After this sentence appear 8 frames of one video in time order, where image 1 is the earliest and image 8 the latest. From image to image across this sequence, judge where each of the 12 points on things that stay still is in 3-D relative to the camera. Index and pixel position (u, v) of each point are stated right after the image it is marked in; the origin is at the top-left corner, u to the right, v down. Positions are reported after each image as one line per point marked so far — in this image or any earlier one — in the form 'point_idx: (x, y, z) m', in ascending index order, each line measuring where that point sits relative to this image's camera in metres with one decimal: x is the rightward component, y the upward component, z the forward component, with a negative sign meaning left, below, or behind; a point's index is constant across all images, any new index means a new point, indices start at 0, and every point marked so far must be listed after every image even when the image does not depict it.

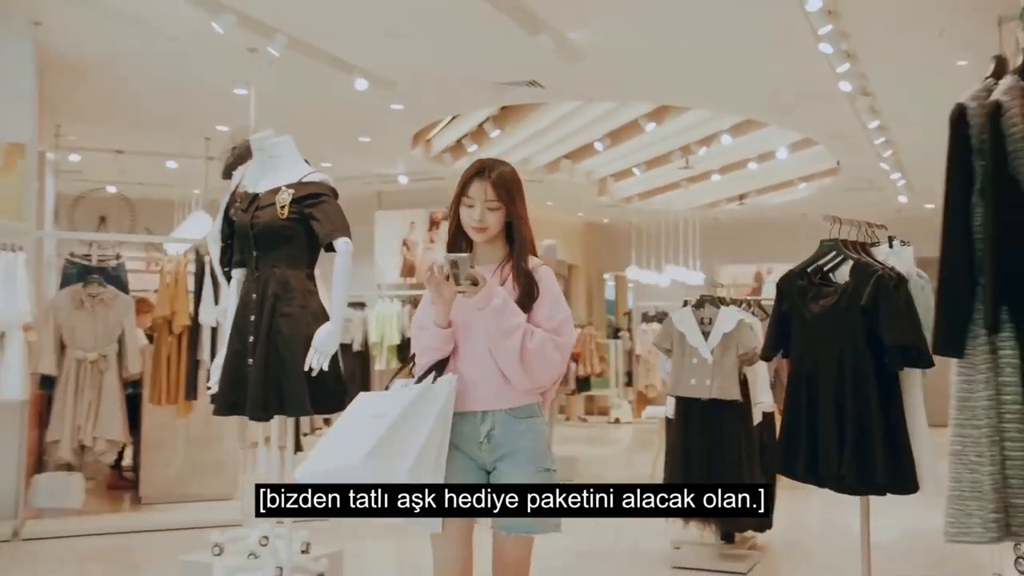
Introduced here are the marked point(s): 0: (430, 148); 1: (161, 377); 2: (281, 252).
0: (-0.6, +1.1, +7.3) m
1: (-1.9, -0.5, +5.1) m
2: (-0.7, +0.1, +2.7) m
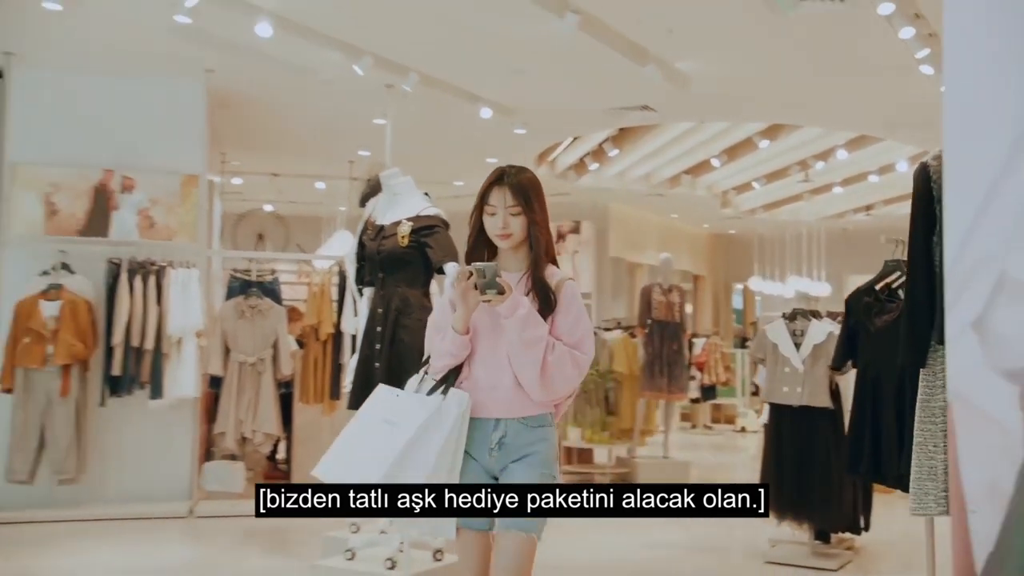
0: (+0.4, +1.0, +7.7) m
1: (-1.2, -0.6, +5.7) m
2: (-0.4, 0.0, +3.2) m
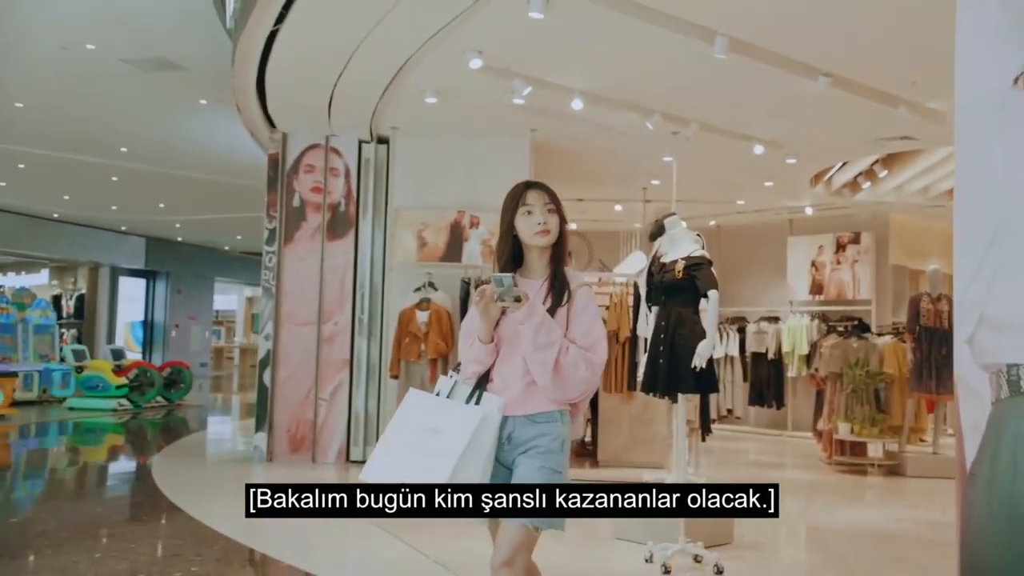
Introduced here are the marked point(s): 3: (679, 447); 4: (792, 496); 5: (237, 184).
0: (+2.9, +0.9, +8.5) m
1: (+0.8, -0.6, +7.1) m
2: (+0.8, 0.0, +4.4) m
3: (+0.9, -0.9, +5.0) m
4: (+1.9, -1.4, +6.5) m
5: (-3.9, +1.4, +13.2) m
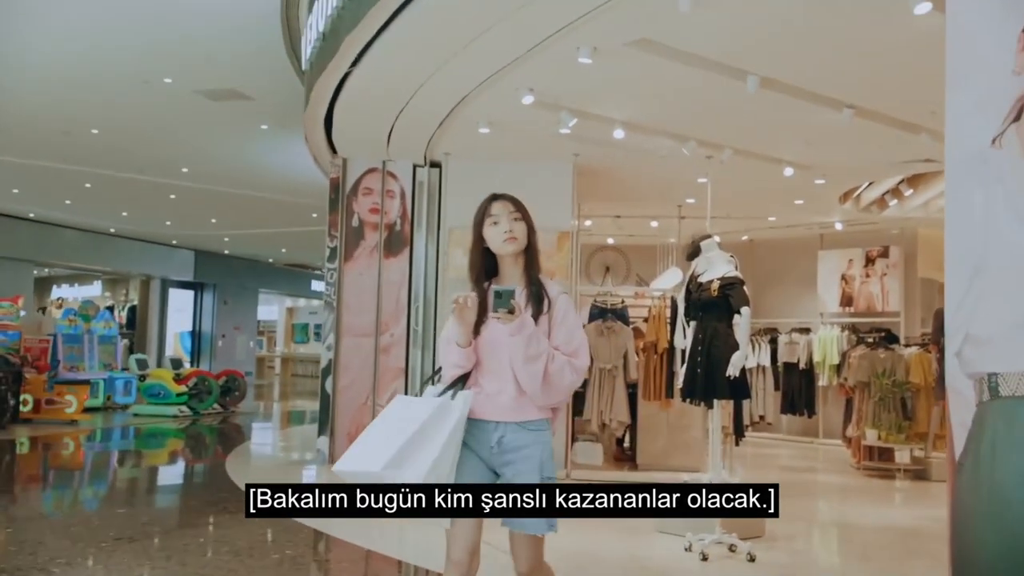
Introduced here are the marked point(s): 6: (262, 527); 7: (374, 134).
0: (+3.3, +0.8, +8.9) m
1: (+1.1, -0.8, +7.5) m
2: (+1.1, -0.1, +4.8) m
3: (+1.2, -0.9, +5.4) m
4: (+2.3, -1.5, +6.9) m
5: (-3.3, +1.3, +13.8) m
6: (-1.4, -1.4, +5.2) m
7: (-1.0, +1.1, +6.6) m
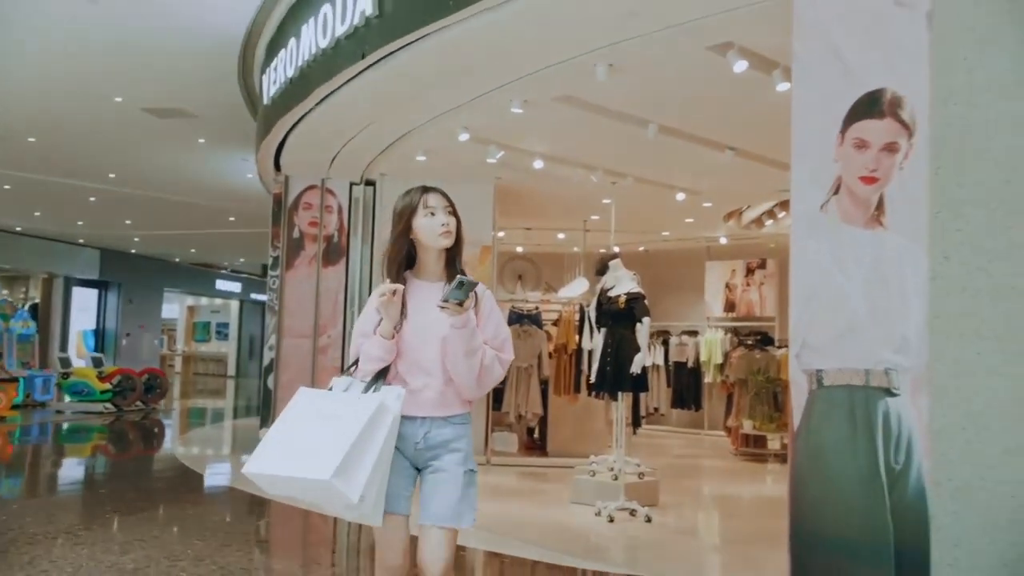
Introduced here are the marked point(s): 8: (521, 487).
0: (+2.5, +0.7, +10.1) m
1: (+0.4, -0.8, +8.5) m
2: (+0.7, -0.2, +5.8) m
3: (+0.7, -1.0, +6.4) m
4: (+1.6, -1.6, +8.0) m
5: (-4.7, +1.3, +14.3) m
6: (-1.8, -1.4, +5.9) m
7: (-1.5, +1.0, +7.4) m
8: (+0.1, -1.5, +7.1) m
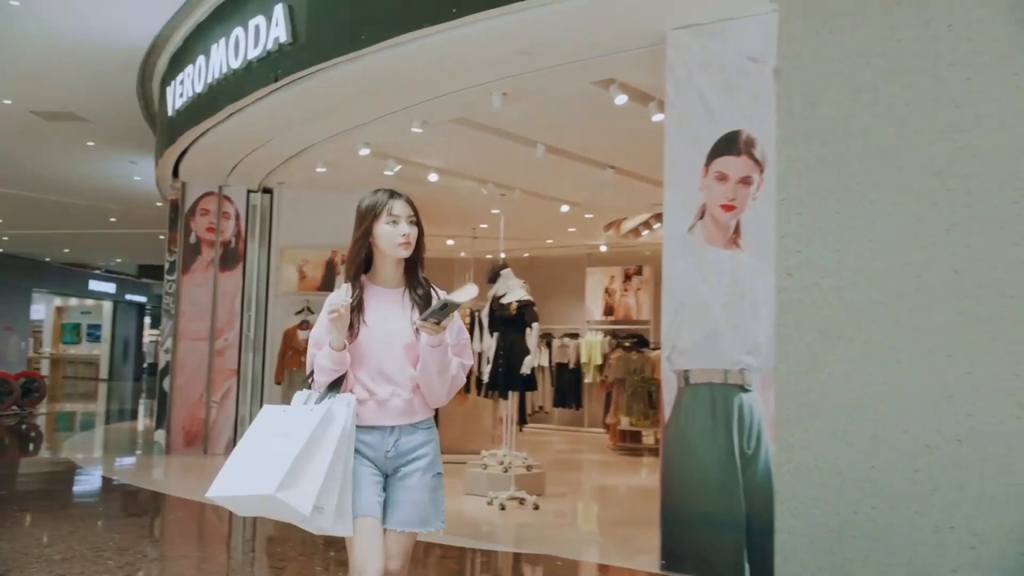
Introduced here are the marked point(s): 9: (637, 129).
0: (+1.2, +0.7, +10.8) m
1: (-0.6, -0.9, +9.0) m
2: (0.0, -0.3, +6.3) m
3: (0.0, -1.1, +6.9) m
4: (+0.7, -1.7, +8.6) m
5: (-6.4, +1.2, +14.0) m
6: (-2.5, -1.5, +6.1) m
7: (-2.4, +1.0, +7.6) m
8: (-0.8, -1.5, +7.5) m
9: (+0.8, +1.0, +5.9) m
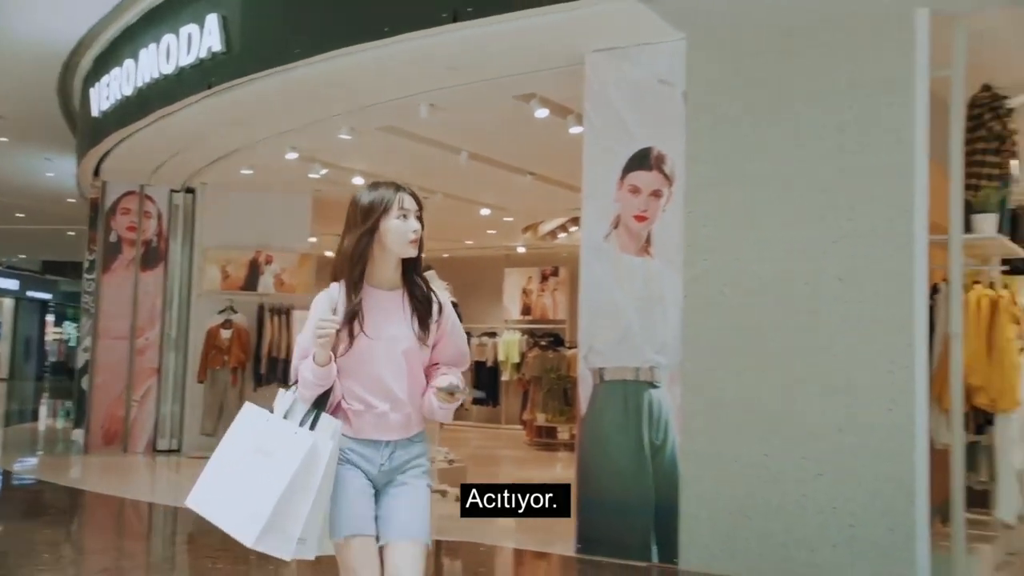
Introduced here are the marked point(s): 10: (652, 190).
0: (+0.3, +0.7, +11.1) m
1: (-1.4, -0.9, +9.1) m
2: (-0.5, -0.3, +6.6) m
3: (-0.6, -1.1, +7.2) m
4: (-0.1, -1.7, +8.9) m
5: (-7.6, +1.3, +13.7) m
6: (-3.0, -1.5, +6.1) m
7: (-3.0, +1.0, +7.6) m
8: (-1.4, -1.5, +7.7) m
9: (+0.3, +1.0, +6.2) m
10: (+0.6, +0.4, +4.2) m
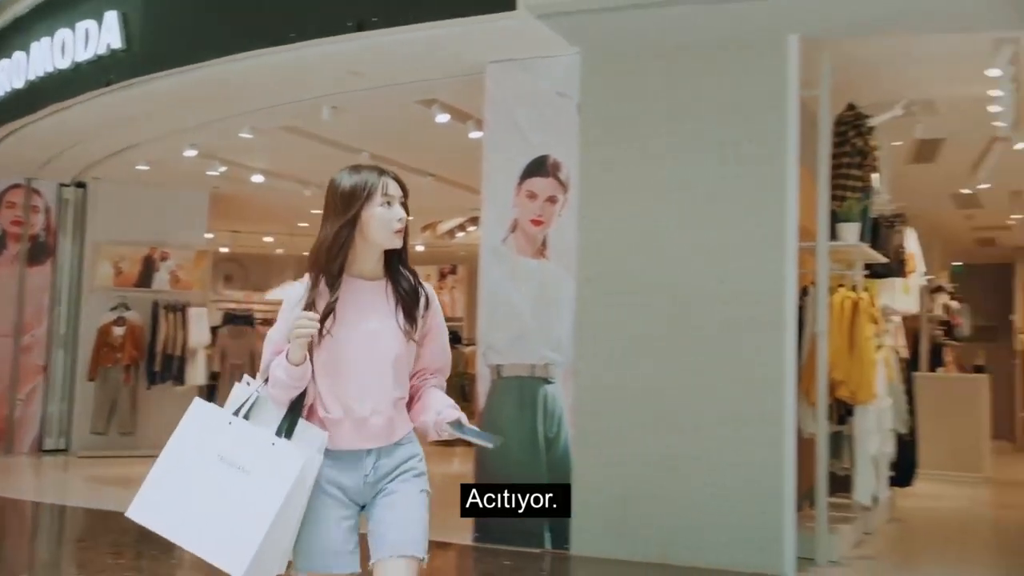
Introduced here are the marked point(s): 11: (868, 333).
0: (-0.9, +0.7, +11.3) m
1: (-2.4, -0.9, +9.1) m
2: (-1.3, -0.3, +6.7) m
3: (-1.4, -1.1, +7.3) m
4: (-1.1, -1.7, +9.0) m
5: (-9.0, +1.3, +13.0) m
6: (-3.6, -1.4, +5.9) m
7: (-3.9, +1.0, +7.5) m
8: (-2.3, -1.5, +7.7) m
9: (-0.4, +1.0, +6.4) m
10: (+0.2, +0.4, +4.5) m
11: (+1.7, -0.2, +4.6) m
